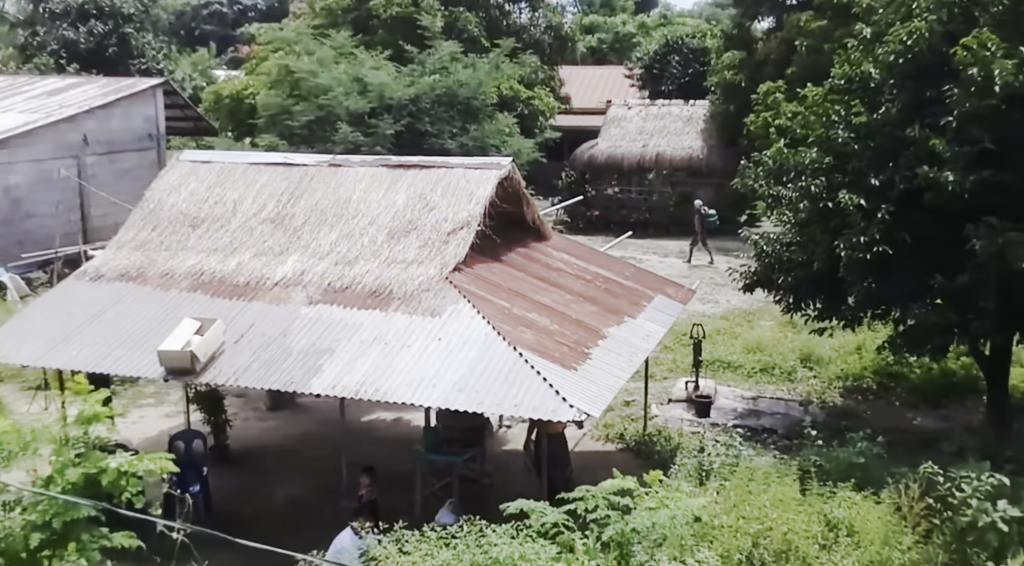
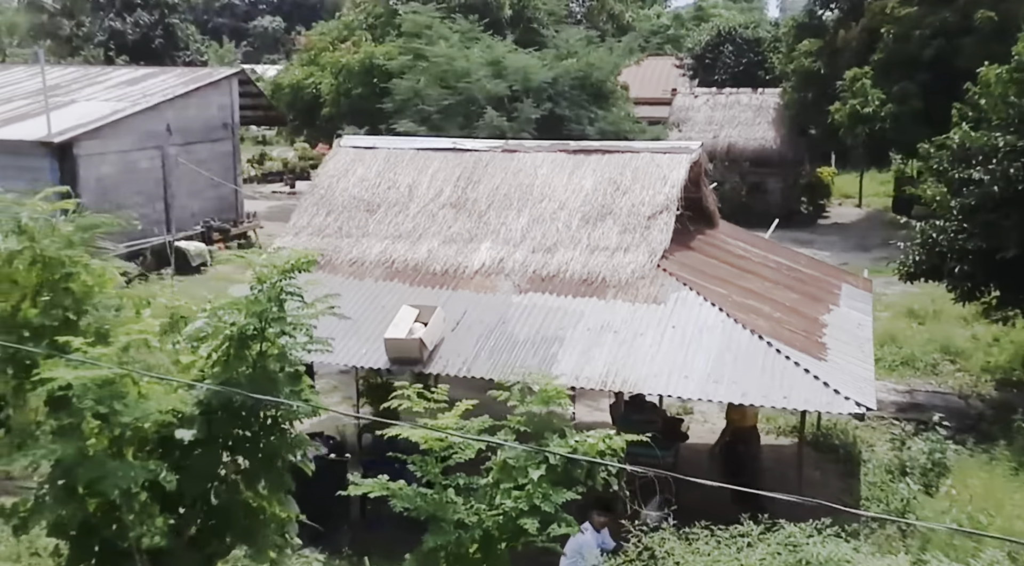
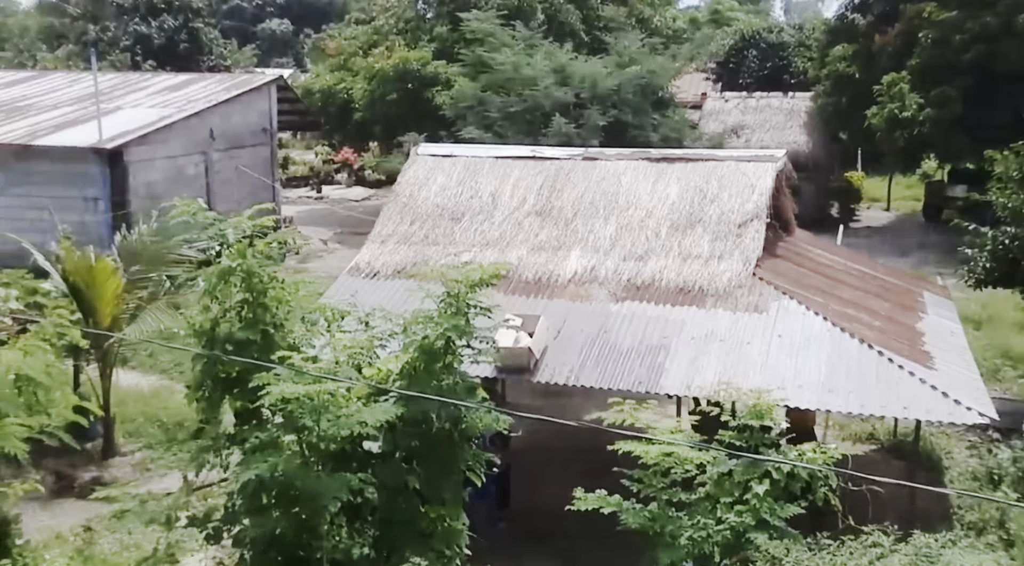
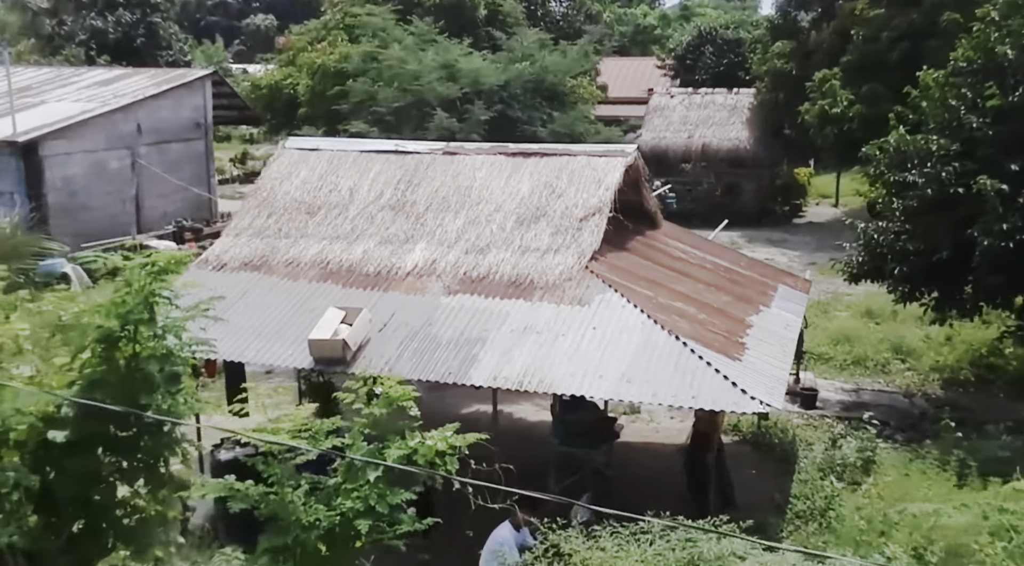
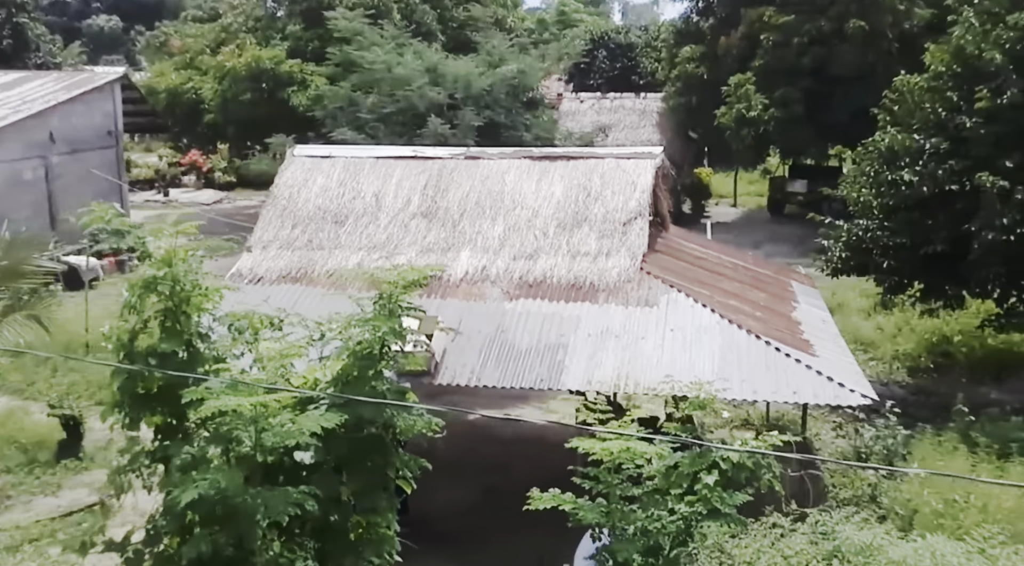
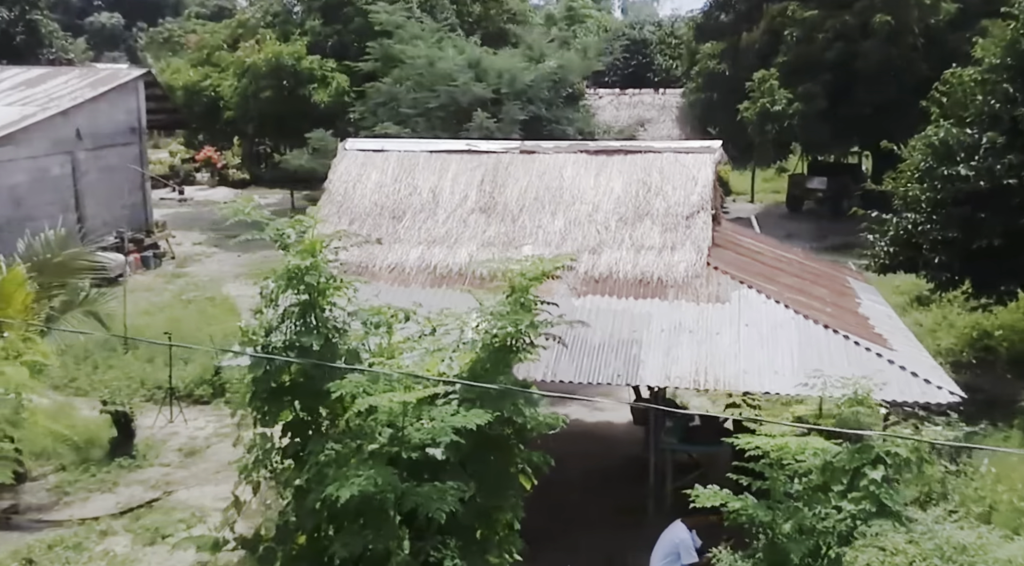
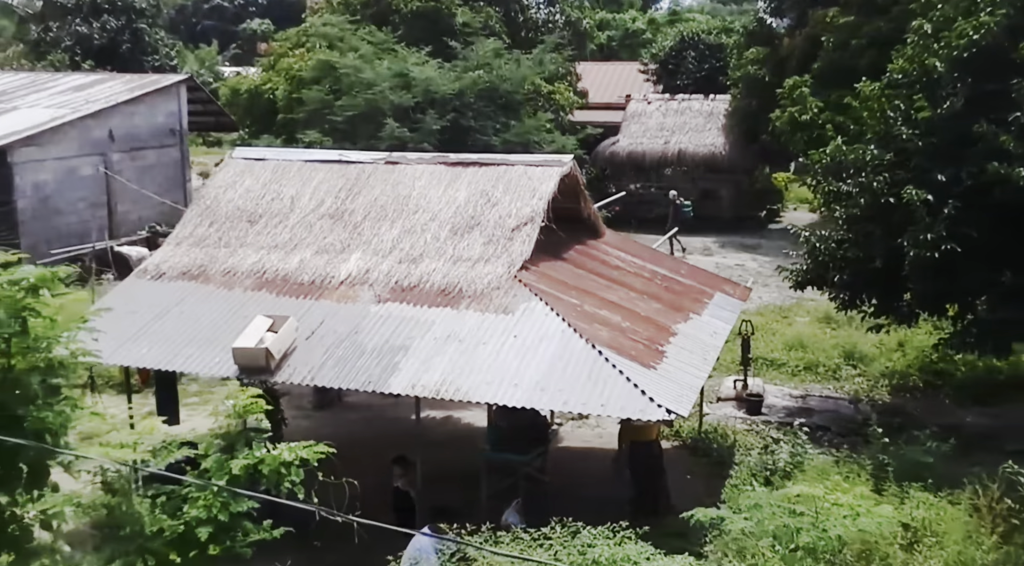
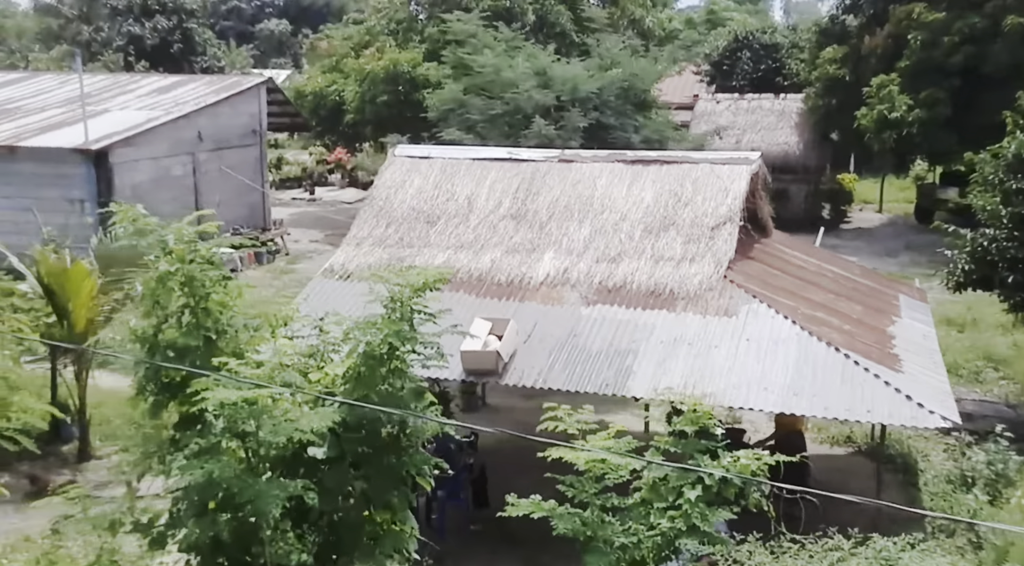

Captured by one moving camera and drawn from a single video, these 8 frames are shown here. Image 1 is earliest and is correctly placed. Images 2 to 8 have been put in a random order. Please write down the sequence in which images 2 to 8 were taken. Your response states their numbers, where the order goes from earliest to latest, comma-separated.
7, 4, 2, 8, 3, 5, 6
